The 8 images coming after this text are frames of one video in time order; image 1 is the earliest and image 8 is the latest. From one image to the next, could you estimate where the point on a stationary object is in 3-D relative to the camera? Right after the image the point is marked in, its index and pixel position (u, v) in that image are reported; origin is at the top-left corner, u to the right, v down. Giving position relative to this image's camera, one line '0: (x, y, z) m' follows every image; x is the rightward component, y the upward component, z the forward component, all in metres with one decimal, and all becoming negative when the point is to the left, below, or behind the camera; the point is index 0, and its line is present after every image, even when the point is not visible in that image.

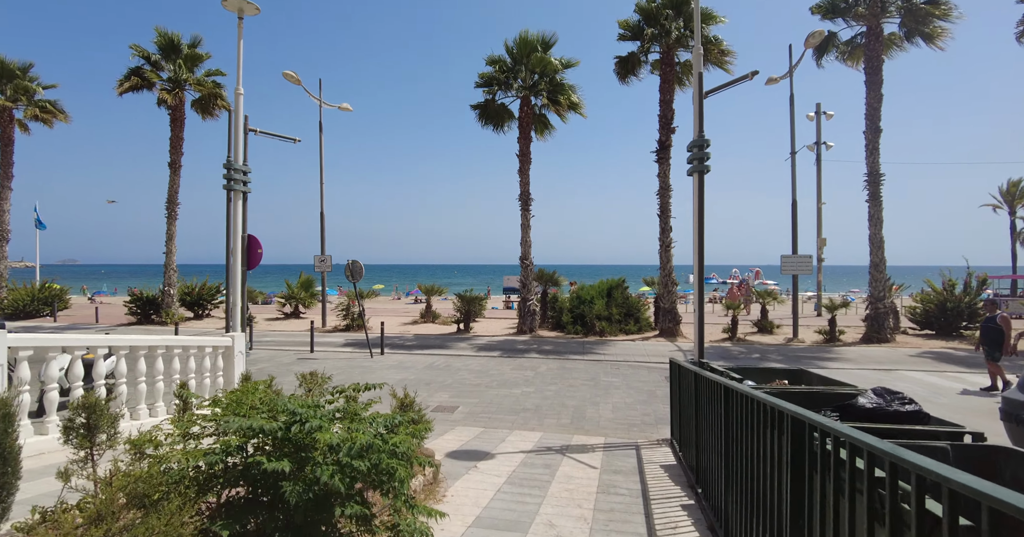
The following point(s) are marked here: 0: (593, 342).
0: (+2.5, -2.2, +16.6) m
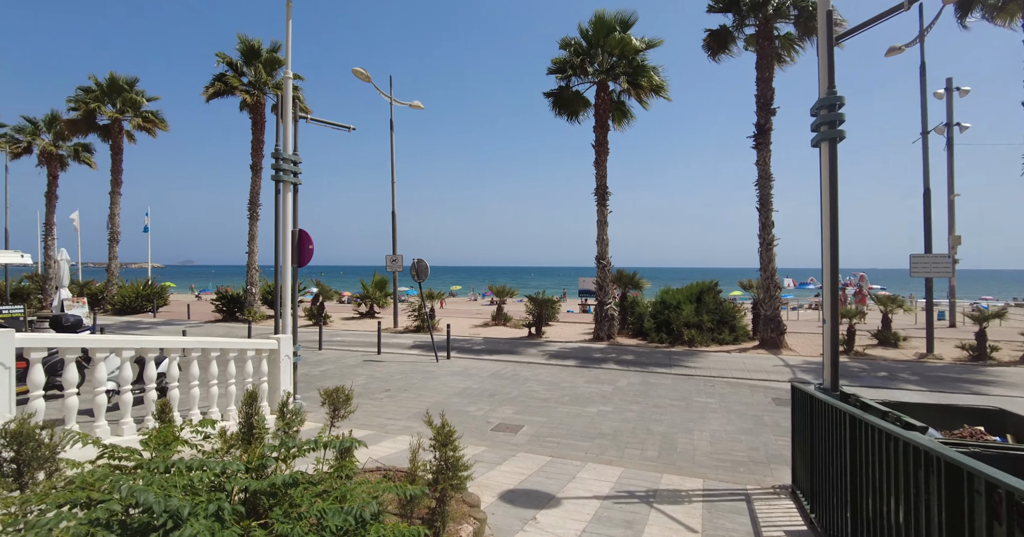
0: (+4.6, -2.3, +14.8) m
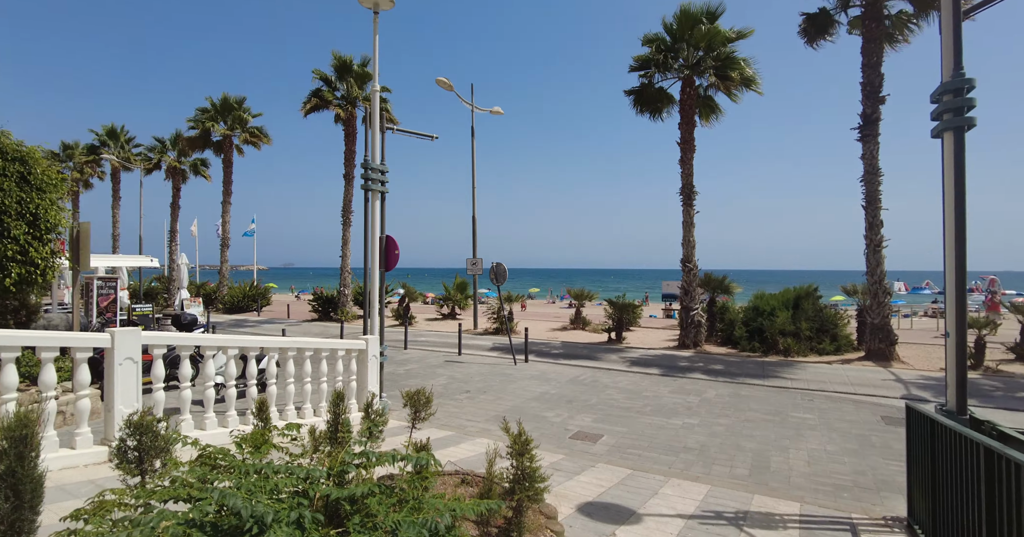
0: (+6.7, -2.4, +13.9) m
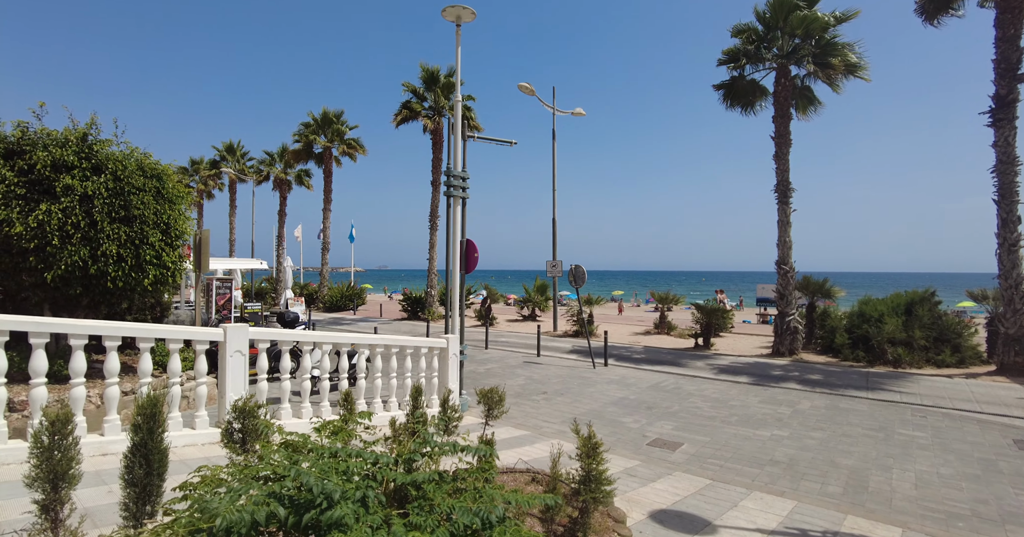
0: (+8.6, -2.4, +12.8) m
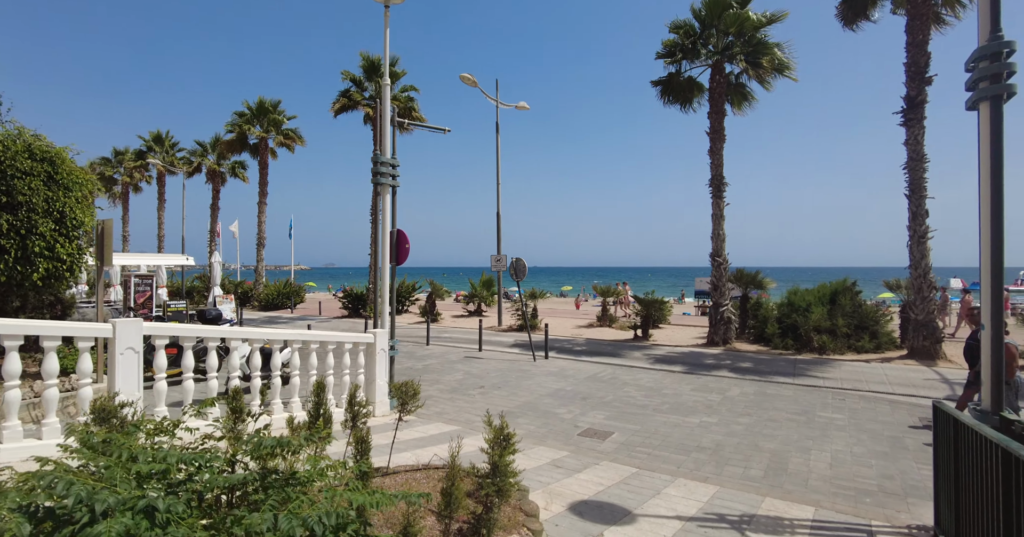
0: (+7.2, -2.2, +13.3) m
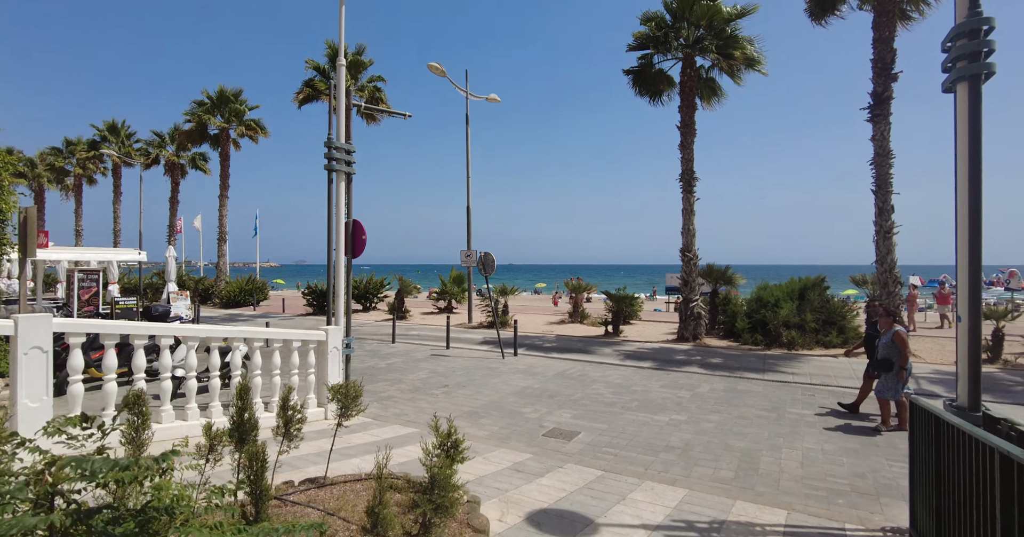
0: (+6.4, -2.1, +13.2) m
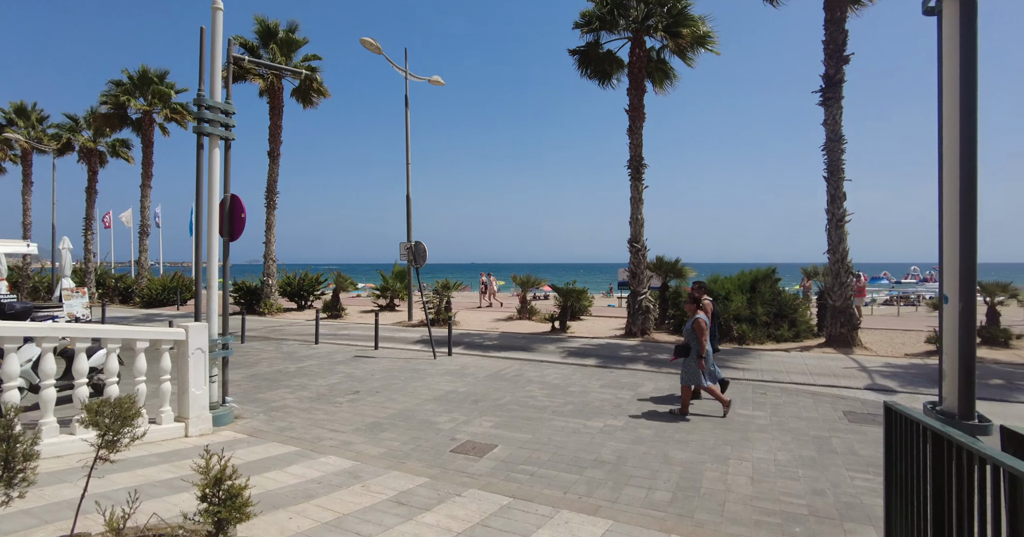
0: (+4.9, -1.9, +12.5) m
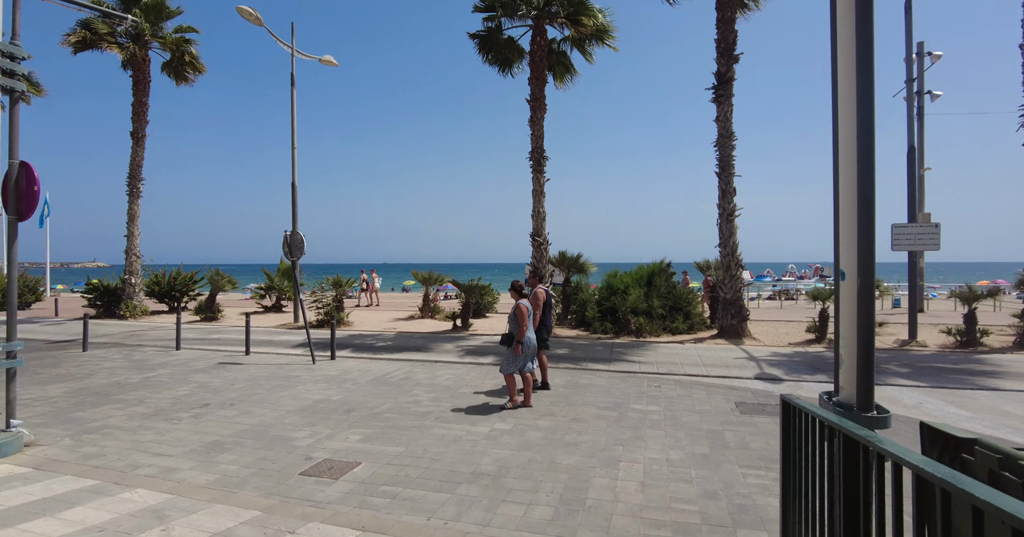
0: (+2.6, -1.7, +12.3) m
